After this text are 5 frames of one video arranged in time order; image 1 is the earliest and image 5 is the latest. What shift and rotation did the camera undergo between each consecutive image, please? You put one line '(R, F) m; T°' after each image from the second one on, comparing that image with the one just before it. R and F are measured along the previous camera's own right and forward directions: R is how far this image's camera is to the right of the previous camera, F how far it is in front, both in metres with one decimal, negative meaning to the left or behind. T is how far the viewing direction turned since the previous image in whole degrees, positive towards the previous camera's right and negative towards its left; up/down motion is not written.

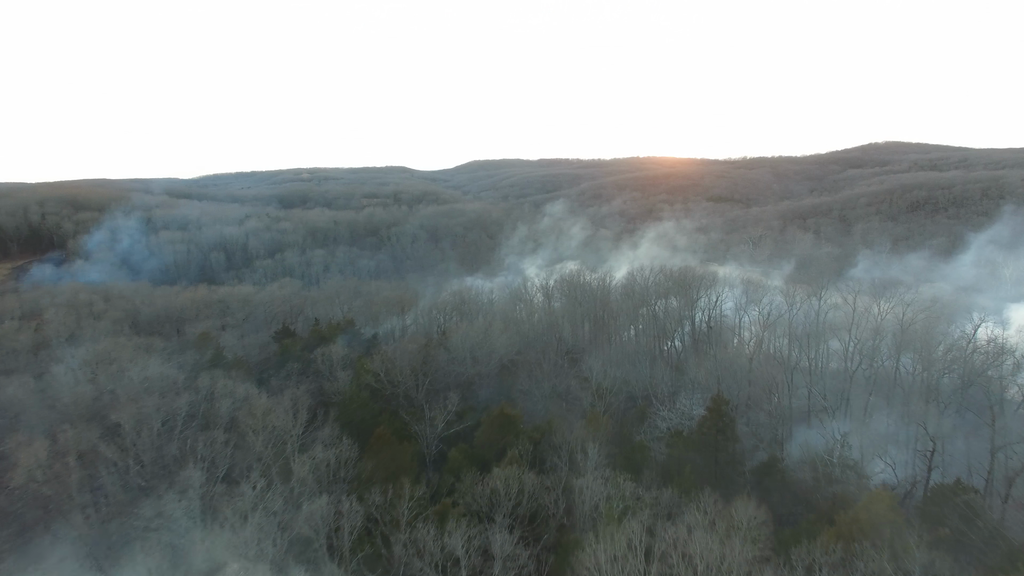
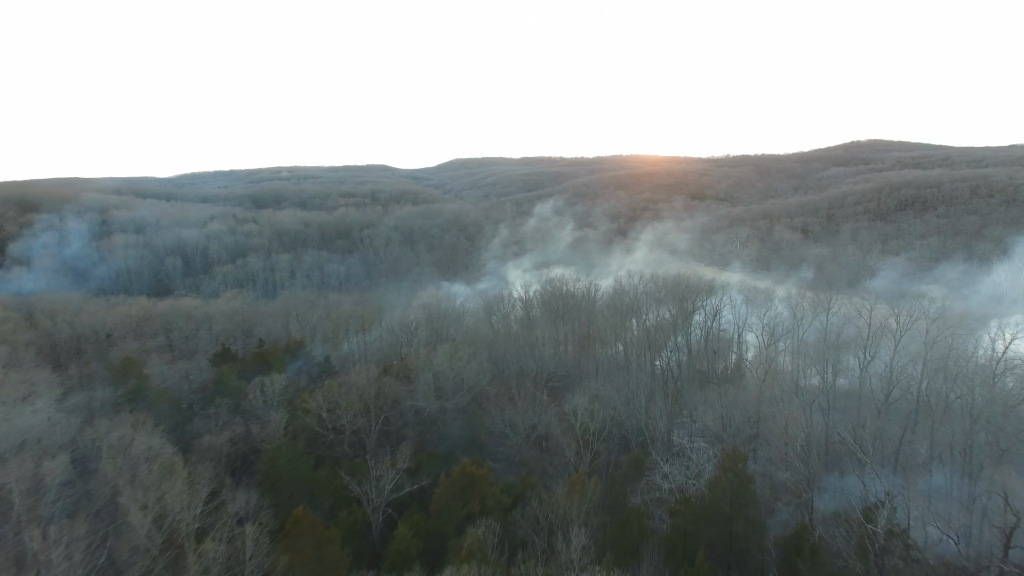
(+0.4, +2.9) m; +1°
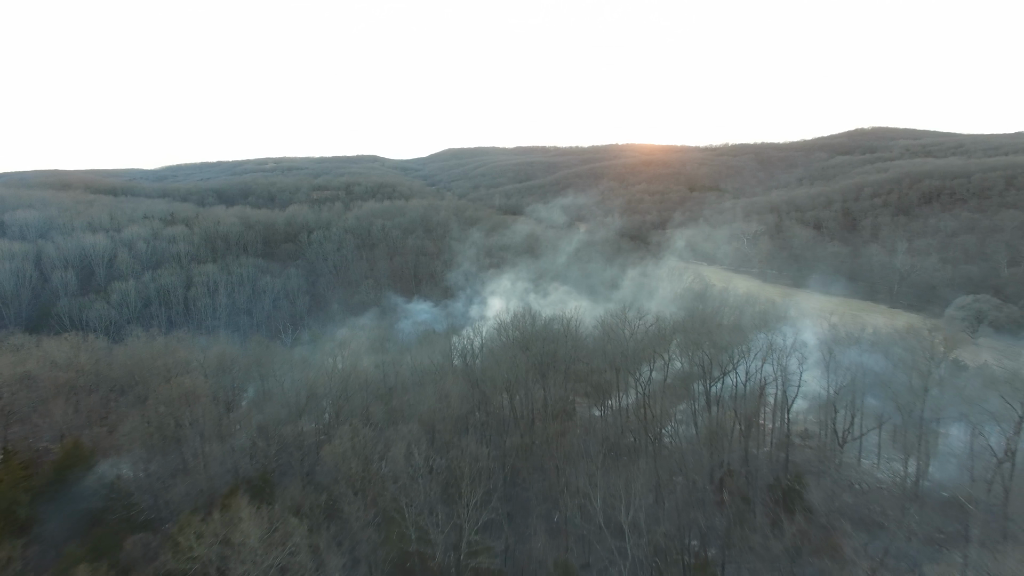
(+1.7, +8.5) m; 0°
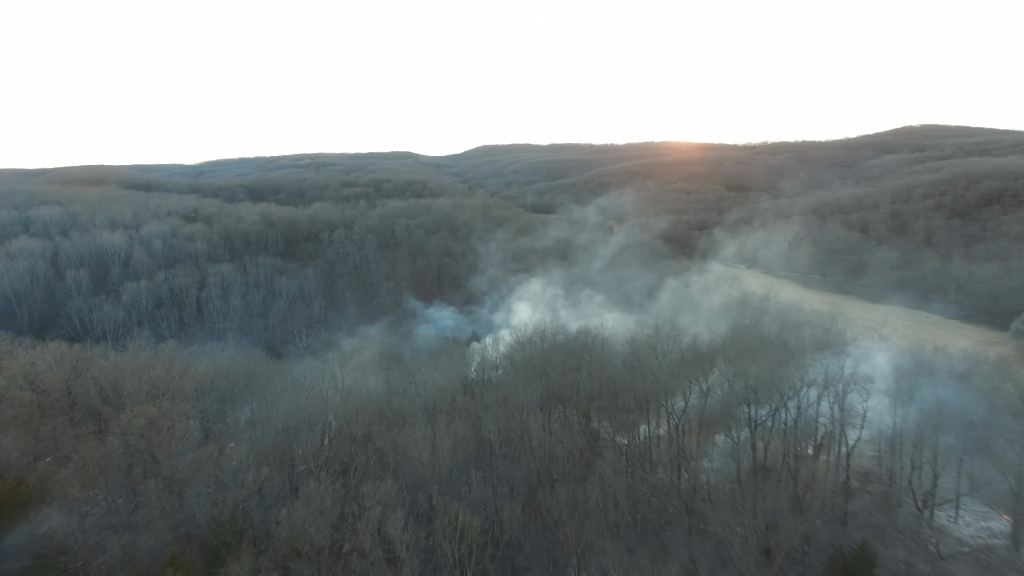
(+0.4, +2.2) m; -3°
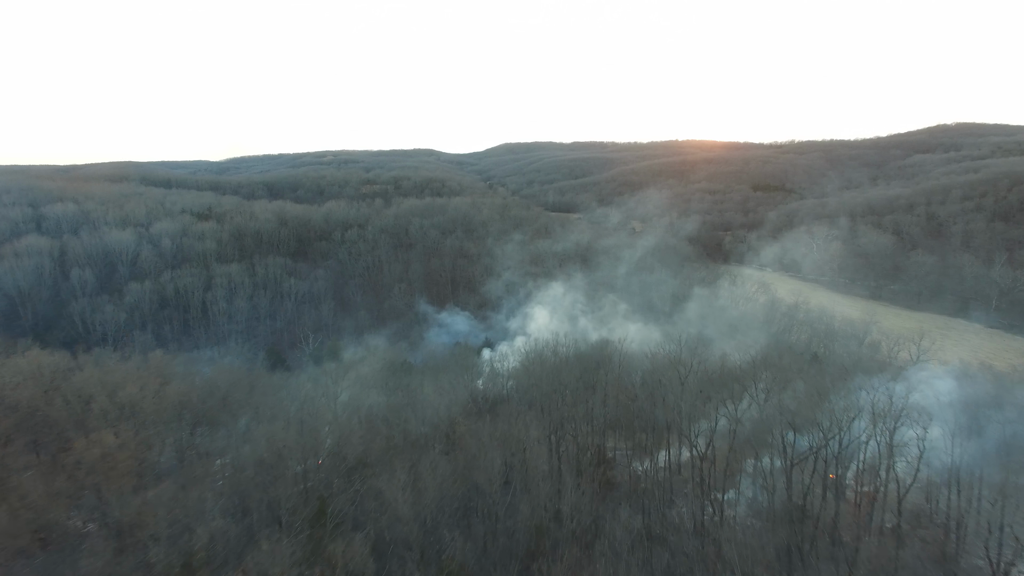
(+0.3, +1.7) m; -2°
